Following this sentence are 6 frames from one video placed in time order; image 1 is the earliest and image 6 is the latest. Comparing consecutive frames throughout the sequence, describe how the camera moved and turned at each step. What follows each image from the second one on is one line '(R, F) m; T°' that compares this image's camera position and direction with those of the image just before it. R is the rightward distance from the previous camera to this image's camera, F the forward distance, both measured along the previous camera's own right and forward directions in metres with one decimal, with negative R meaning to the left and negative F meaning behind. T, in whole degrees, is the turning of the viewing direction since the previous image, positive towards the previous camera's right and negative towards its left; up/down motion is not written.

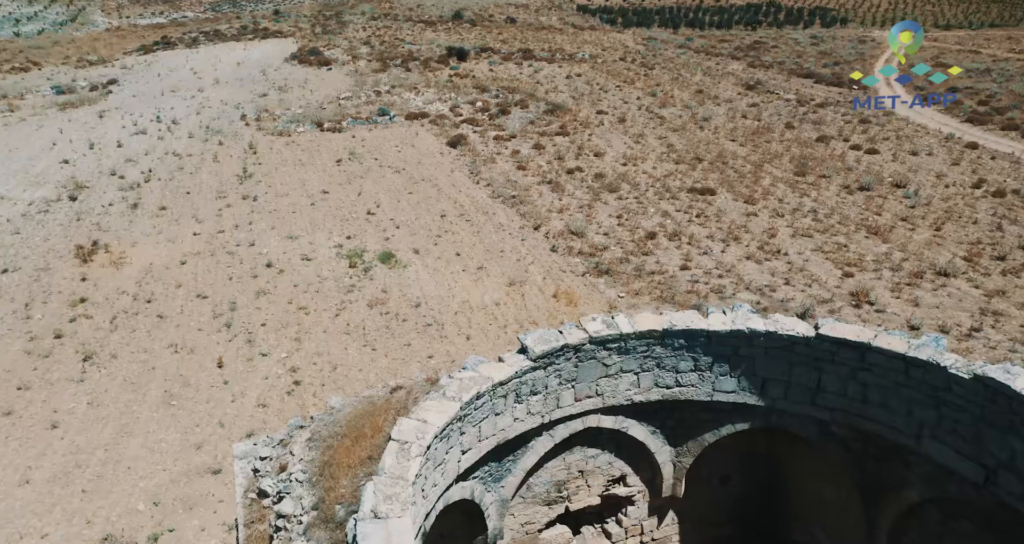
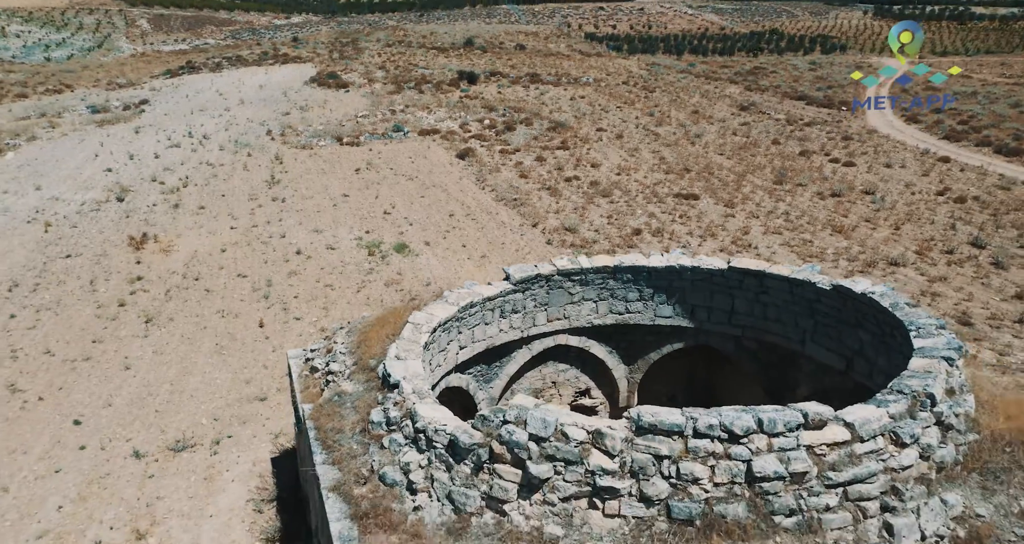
(+0.3, -2.4) m; -1°
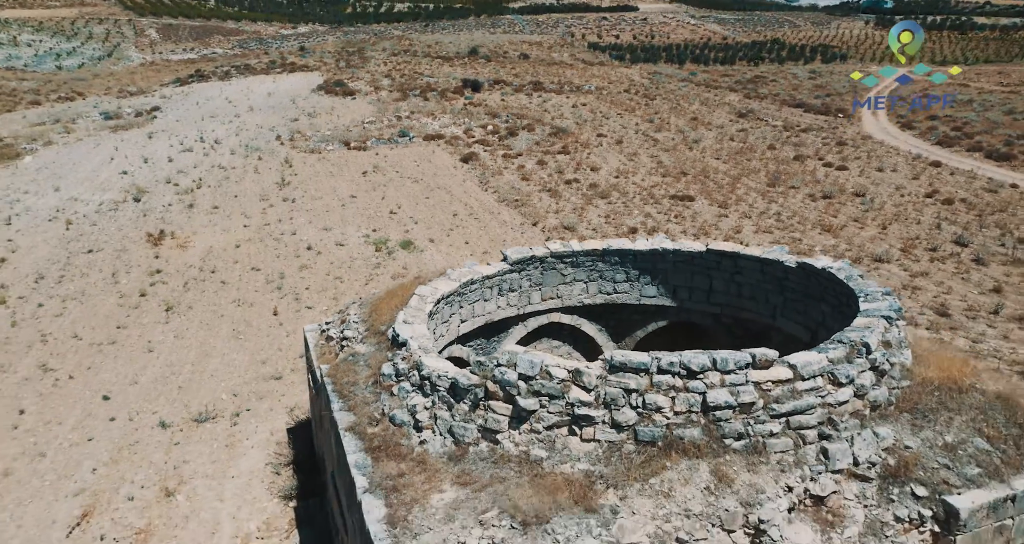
(+0.1, -0.9) m; 0°
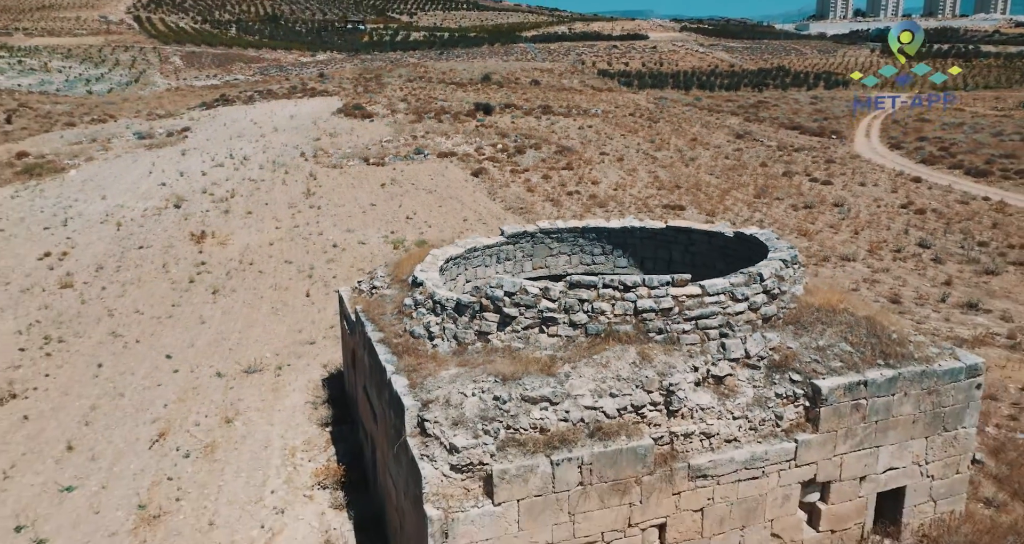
(+0.3, -2.4) m; -1°
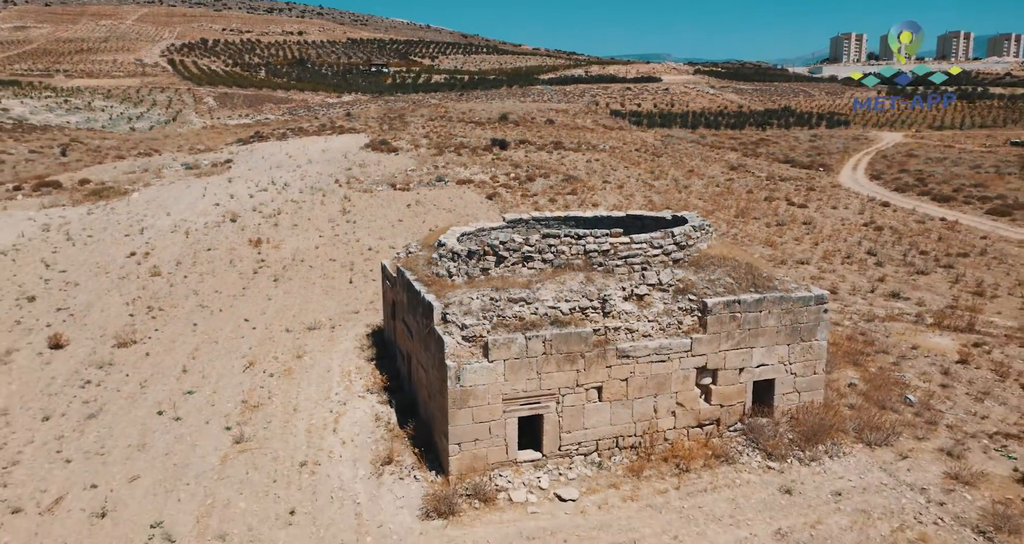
(+0.4, -4.3) m; -1°
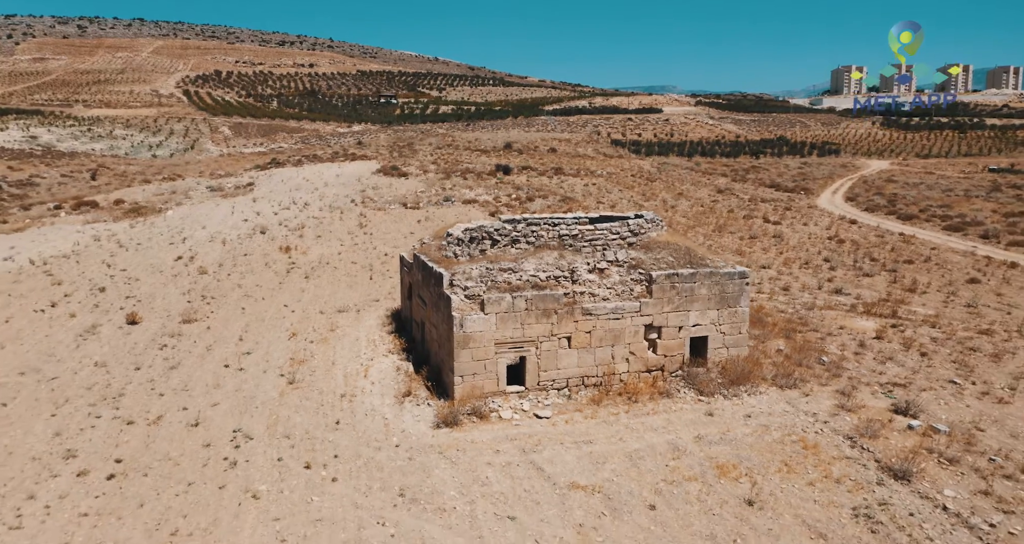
(+0.3, -3.9) m; 0°
